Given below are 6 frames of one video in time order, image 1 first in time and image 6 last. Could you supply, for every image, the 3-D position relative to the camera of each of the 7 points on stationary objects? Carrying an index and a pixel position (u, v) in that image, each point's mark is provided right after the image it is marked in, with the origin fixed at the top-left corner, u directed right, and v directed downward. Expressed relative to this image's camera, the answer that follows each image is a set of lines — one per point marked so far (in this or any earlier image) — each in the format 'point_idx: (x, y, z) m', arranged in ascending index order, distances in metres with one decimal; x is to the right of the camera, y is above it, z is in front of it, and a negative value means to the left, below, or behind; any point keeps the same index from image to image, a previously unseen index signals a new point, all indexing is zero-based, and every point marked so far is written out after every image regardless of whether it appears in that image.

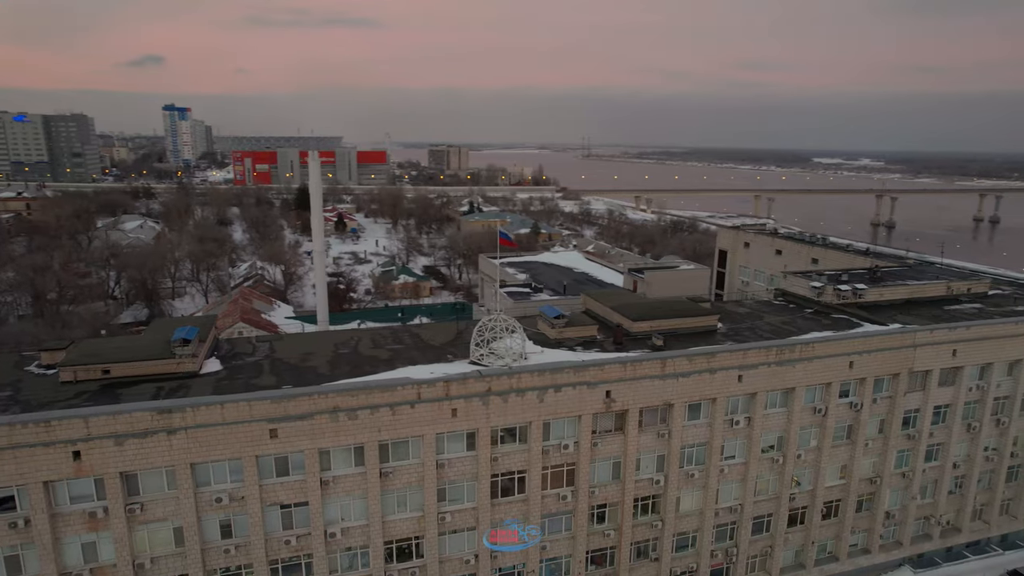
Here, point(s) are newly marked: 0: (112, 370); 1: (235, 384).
0: (-10.8, -2.2, +17.8) m
1: (-7.4, -2.6, +17.6) m
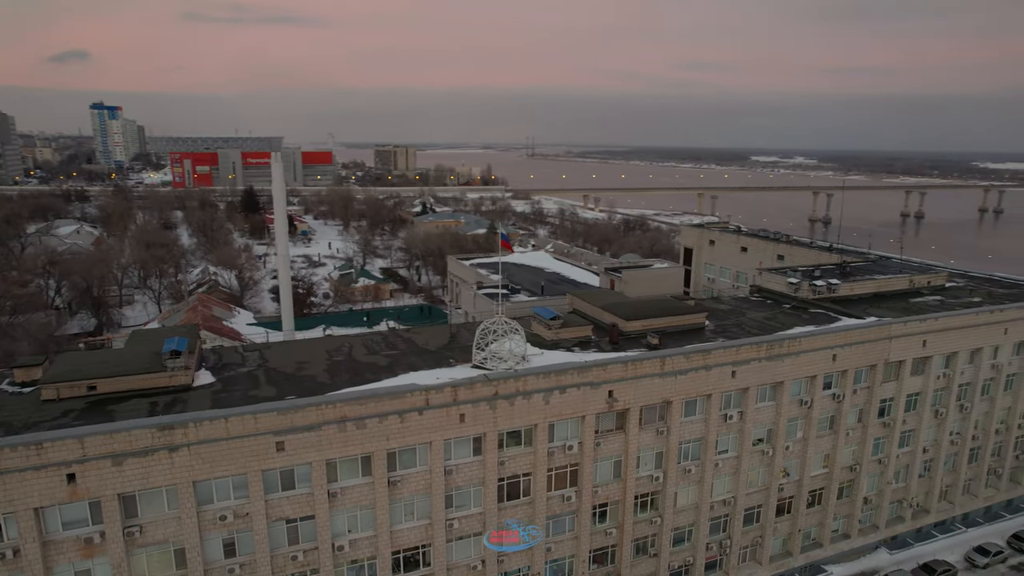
0: (-10.6, -2.5, +16.9) m
1: (-7.2, -2.8, +16.9) m
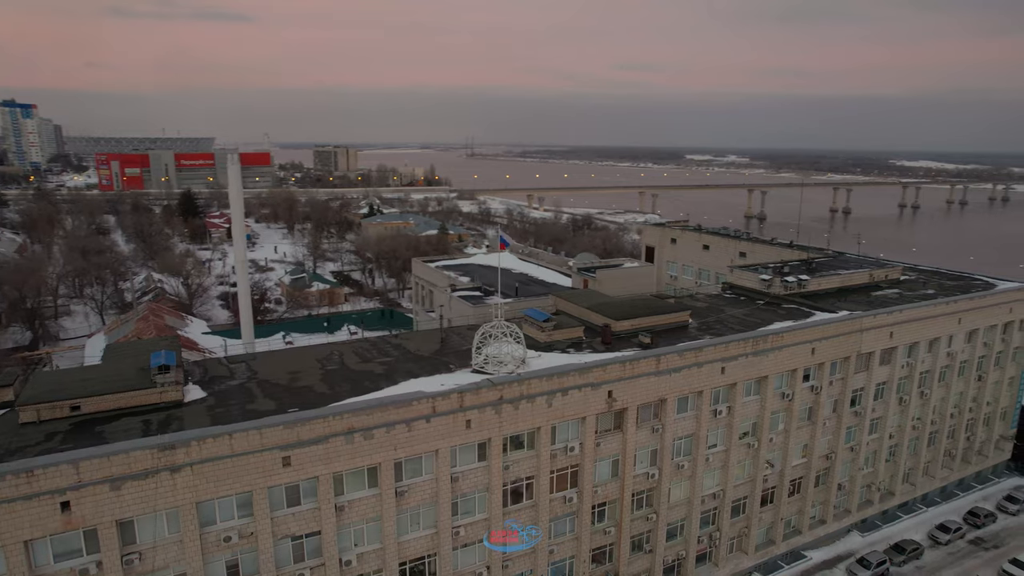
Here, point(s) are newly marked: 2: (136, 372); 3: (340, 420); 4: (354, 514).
0: (-10.3, -2.8, +15.8) m
1: (-6.9, -3.0, +16.2) m
2: (-9.8, -2.2, +17.1) m
3: (-4.1, -3.2, +15.8) m
4: (-4.0, -5.7, +16.6) m
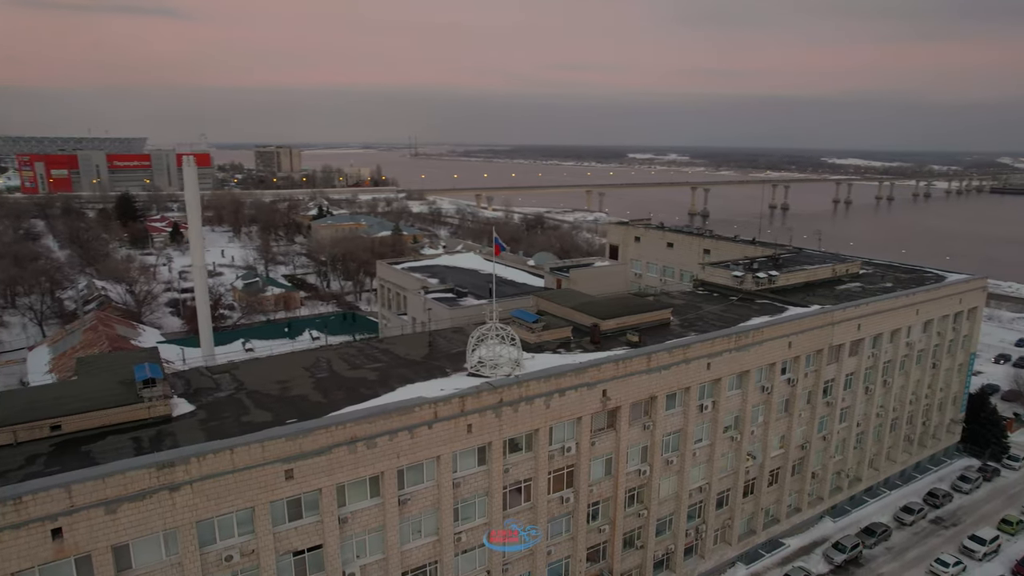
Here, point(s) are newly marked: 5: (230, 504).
0: (-10.1, -3.1, +14.9) m
1: (-6.8, -3.2, +15.6) m
2: (-9.7, -2.4, +16.2) m
3: (-3.9, -3.3, +15.3) m
4: (-3.8, -5.8, +16.1) m
5: (-6.1, -4.7, +14.3) m
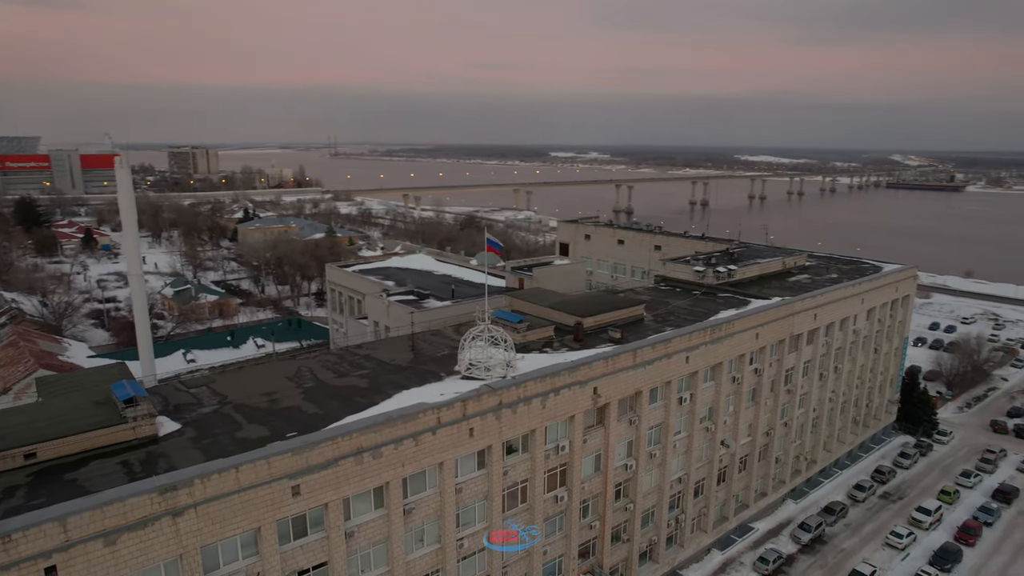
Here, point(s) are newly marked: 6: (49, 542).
0: (-9.8, -3.4, +13.6) m
1: (-6.5, -3.4, +14.7) m
2: (-9.5, -2.7, +15.0) m
3: (-3.7, -3.4, +14.8) m
4: (-3.6, -6.0, +15.6) m
5: (-5.7, -4.9, +13.5) m
6: (-8.1, -4.4, +11.5) m
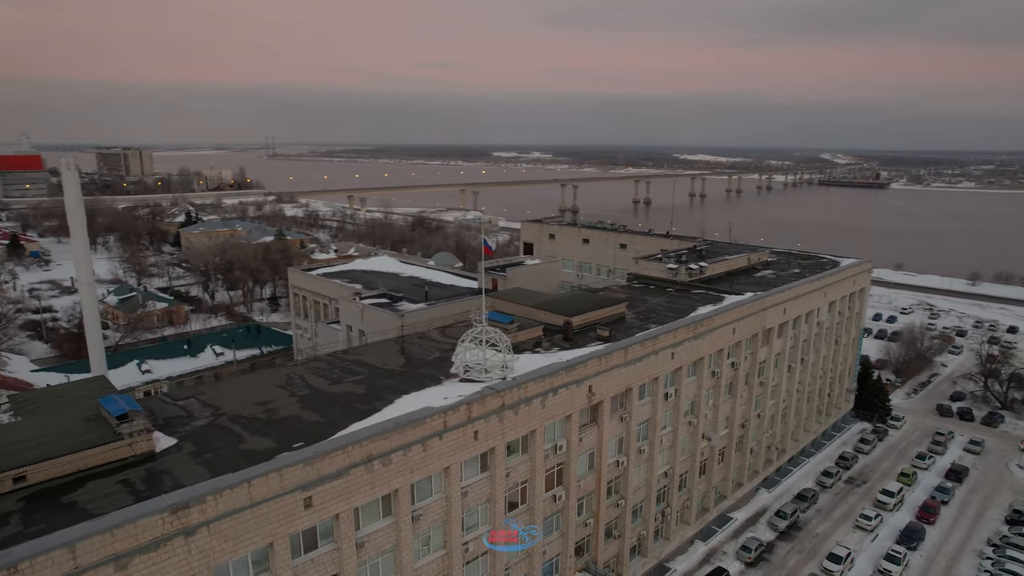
0: (-9.4, -3.6, +12.8) m
1: (-6.2, -3.6, +14.1) m
2: (-9.2, -2.9, +14.2) m
3: (-3.3, -3.5, +14.4) m
4: (-3.3, -6.0, +15.3) m
5: (-5.2, -5.0, +12.9) m
6: (-7.4, -4.6, +10.8) m
